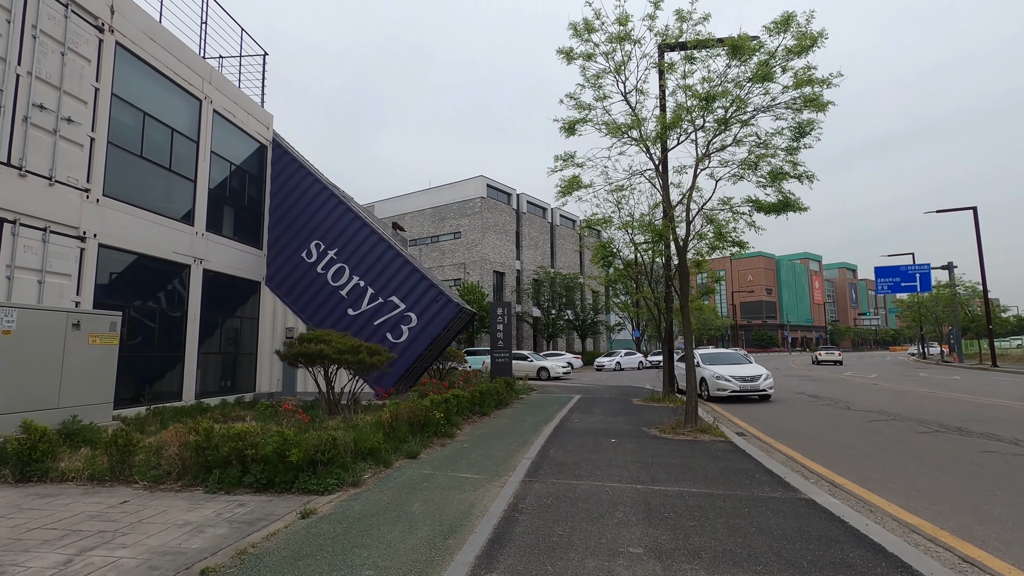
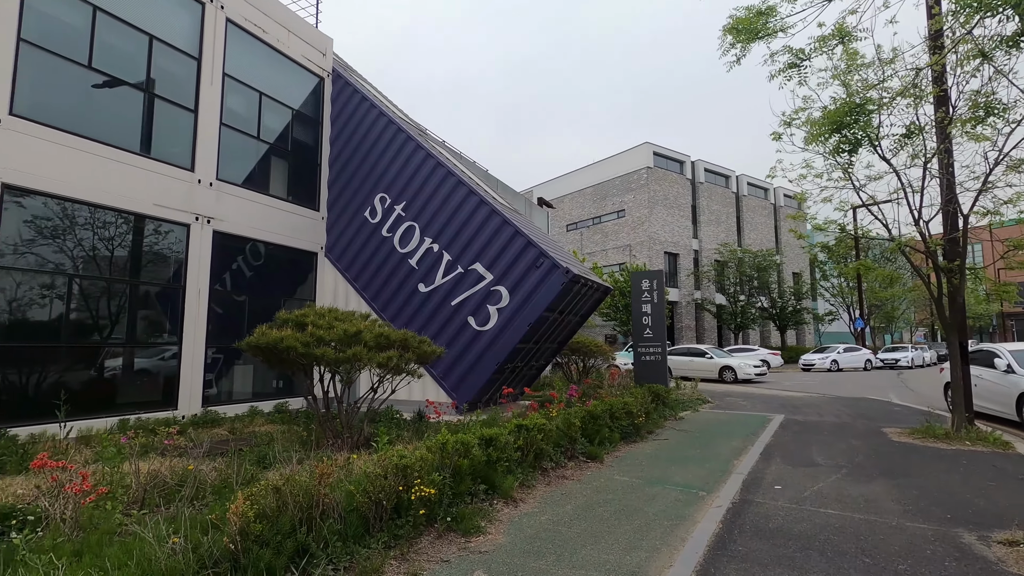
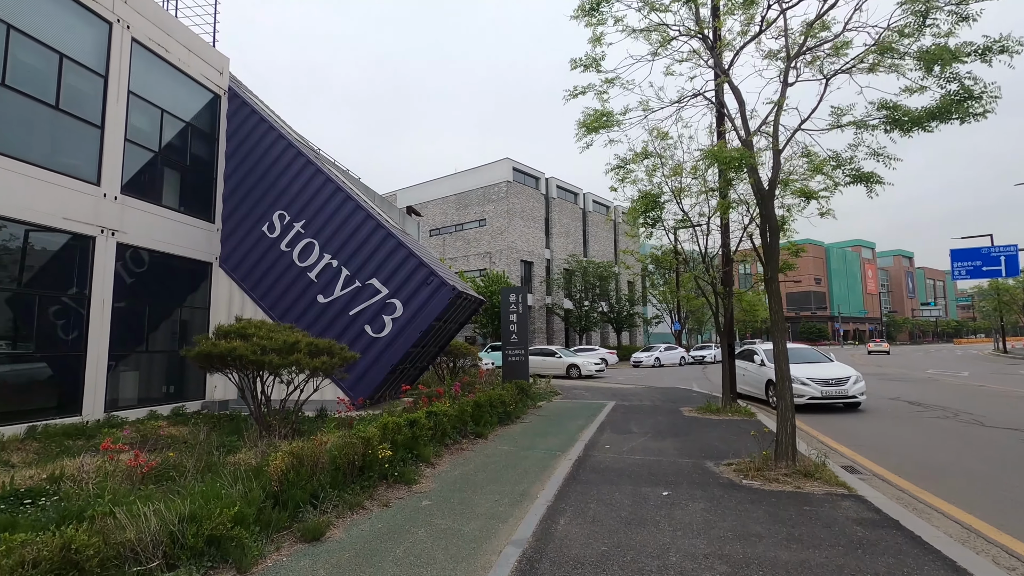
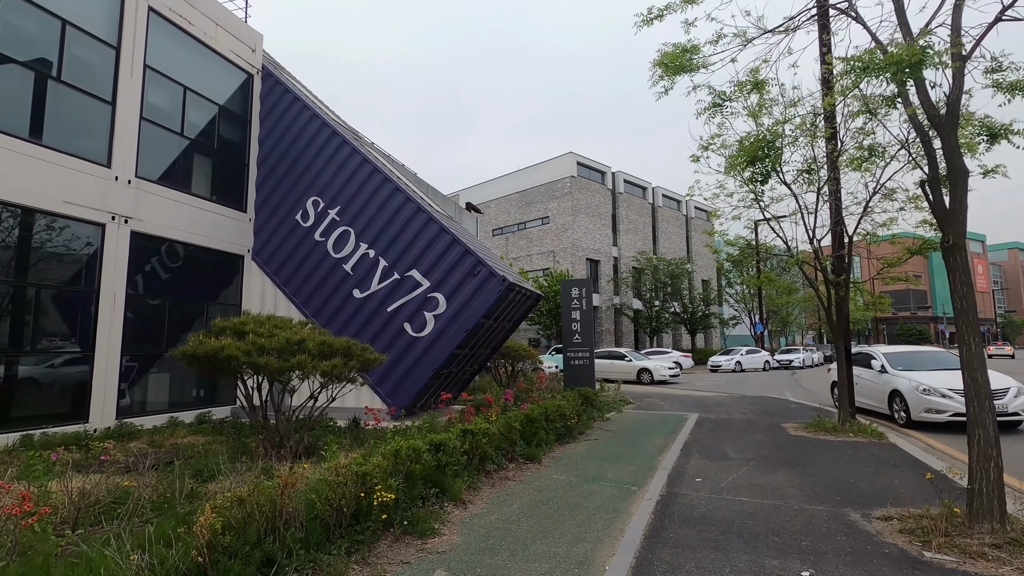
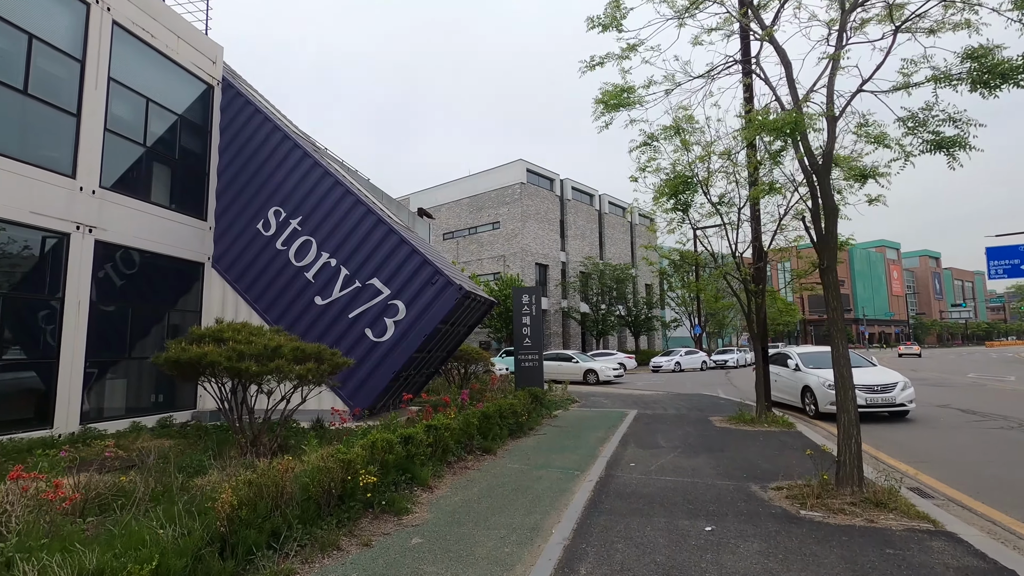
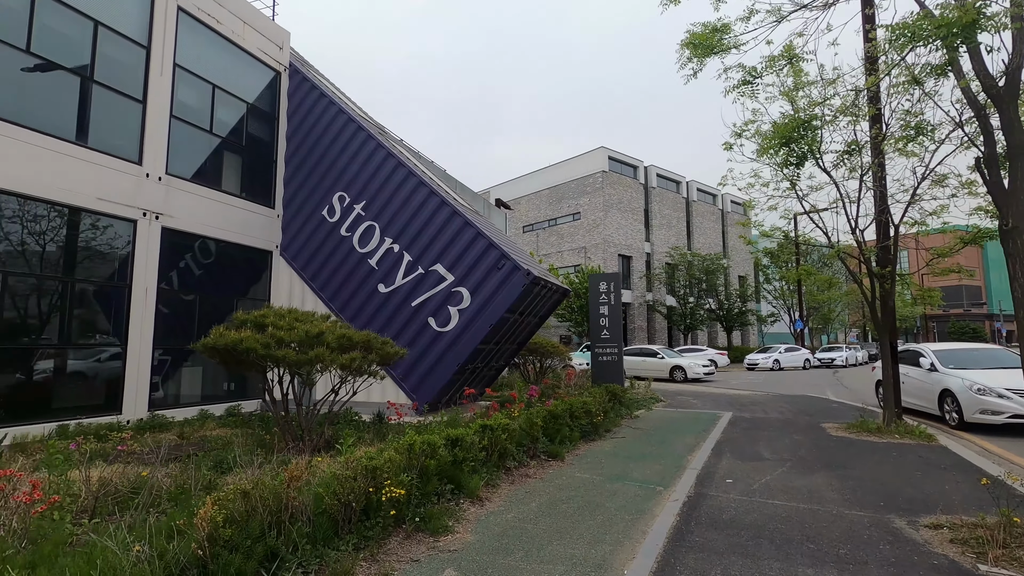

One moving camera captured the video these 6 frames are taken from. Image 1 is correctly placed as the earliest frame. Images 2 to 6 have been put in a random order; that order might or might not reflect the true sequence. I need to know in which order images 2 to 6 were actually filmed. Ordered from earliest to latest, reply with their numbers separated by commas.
3, 5, 4, 6, 2
